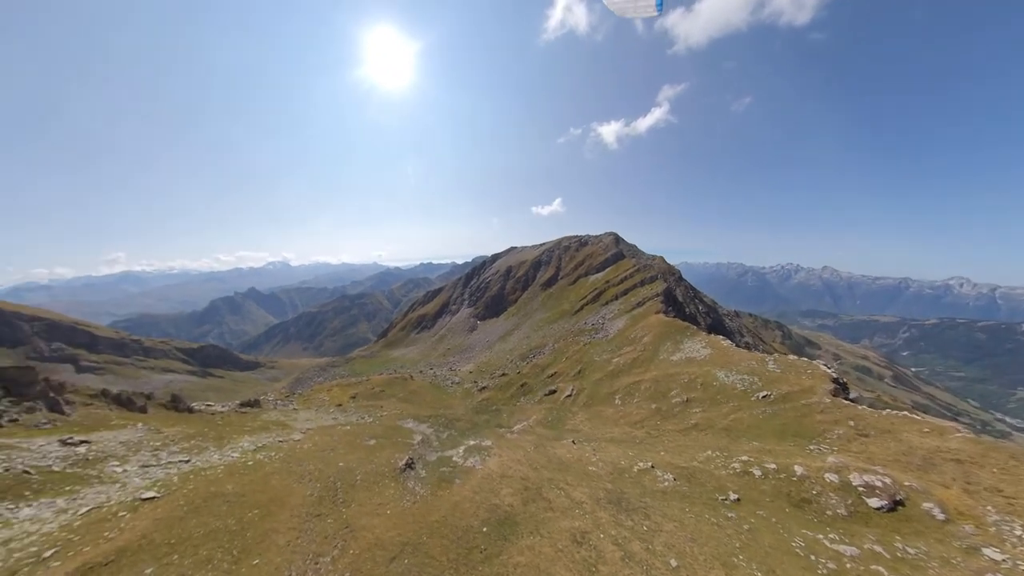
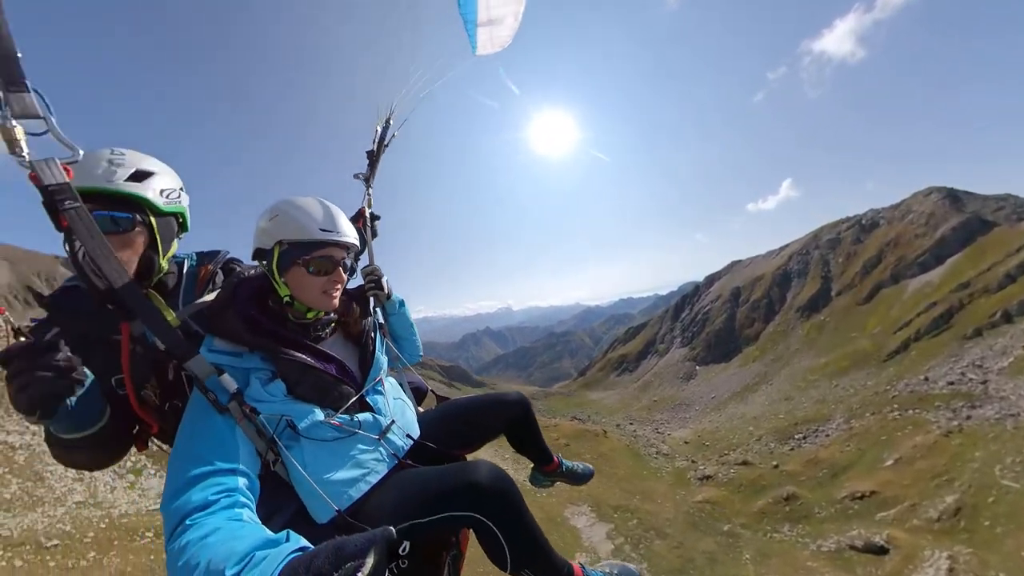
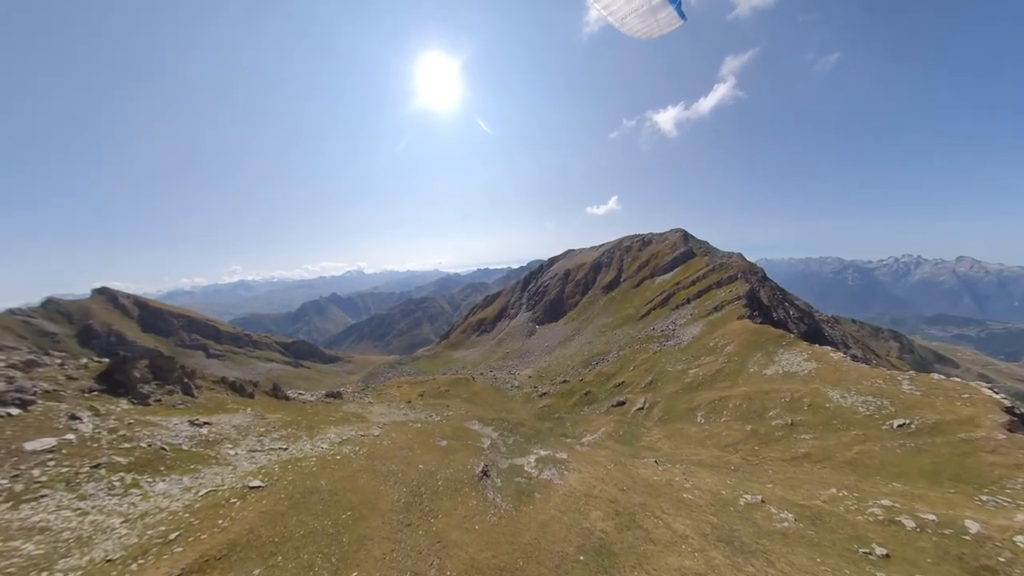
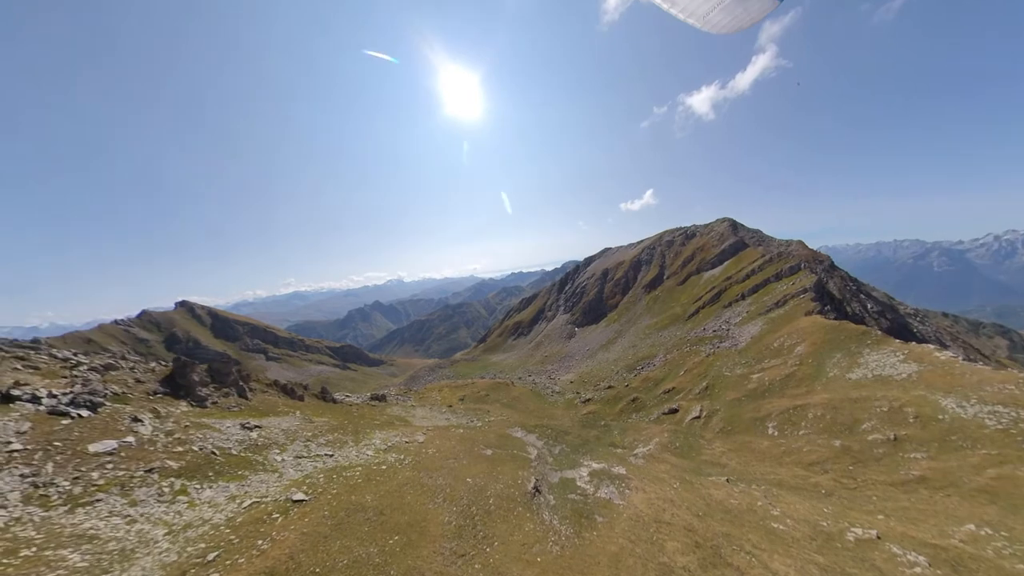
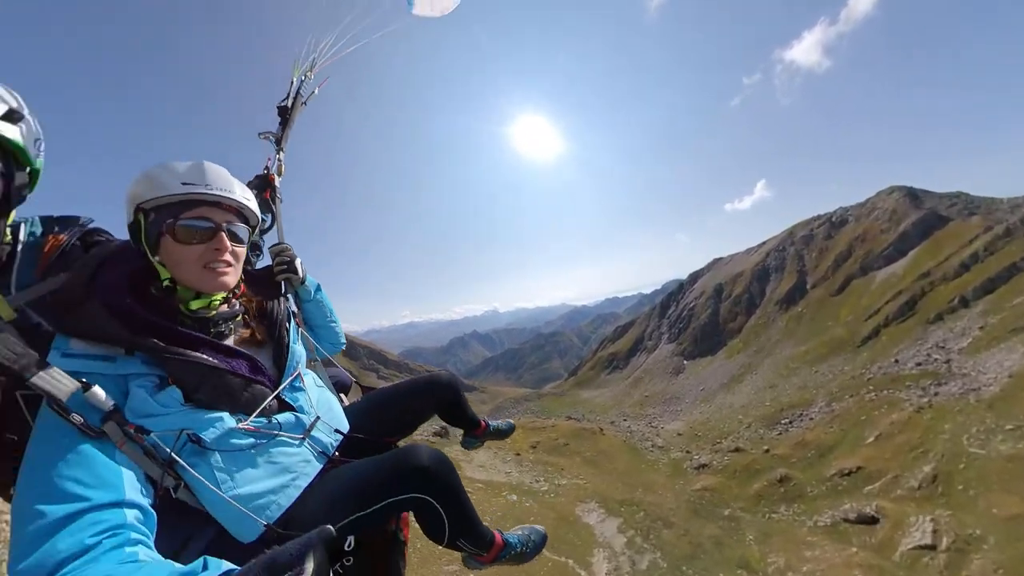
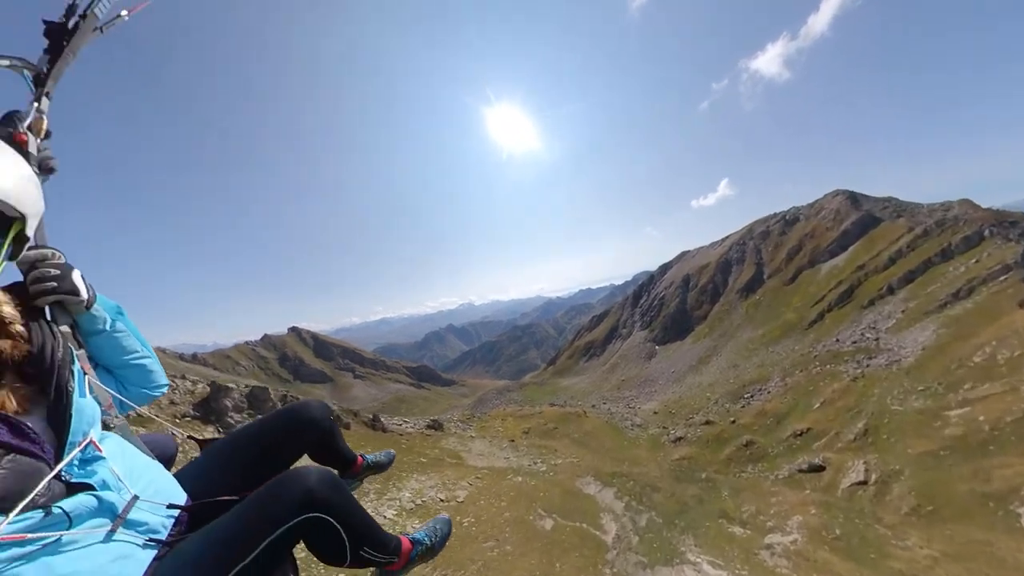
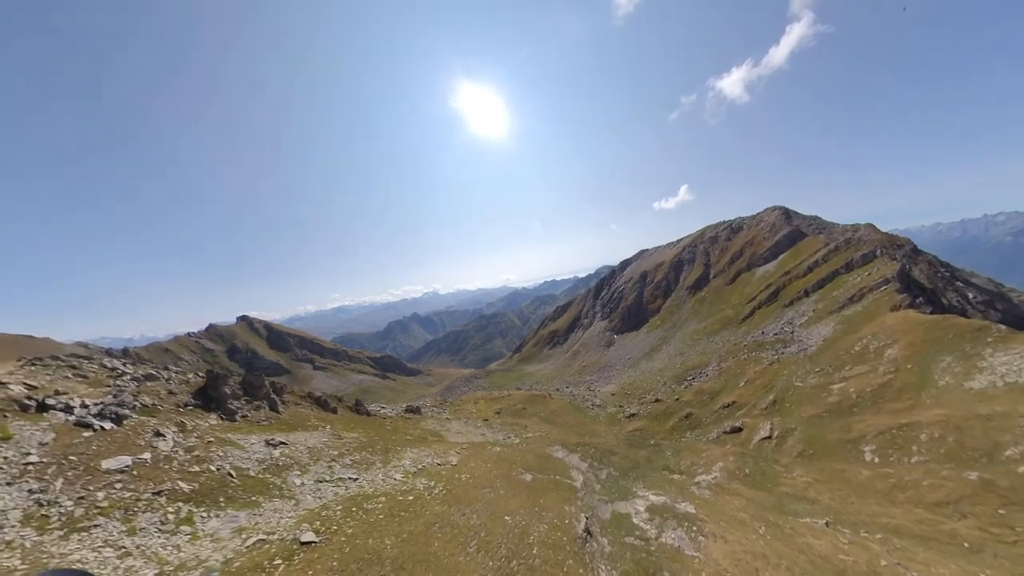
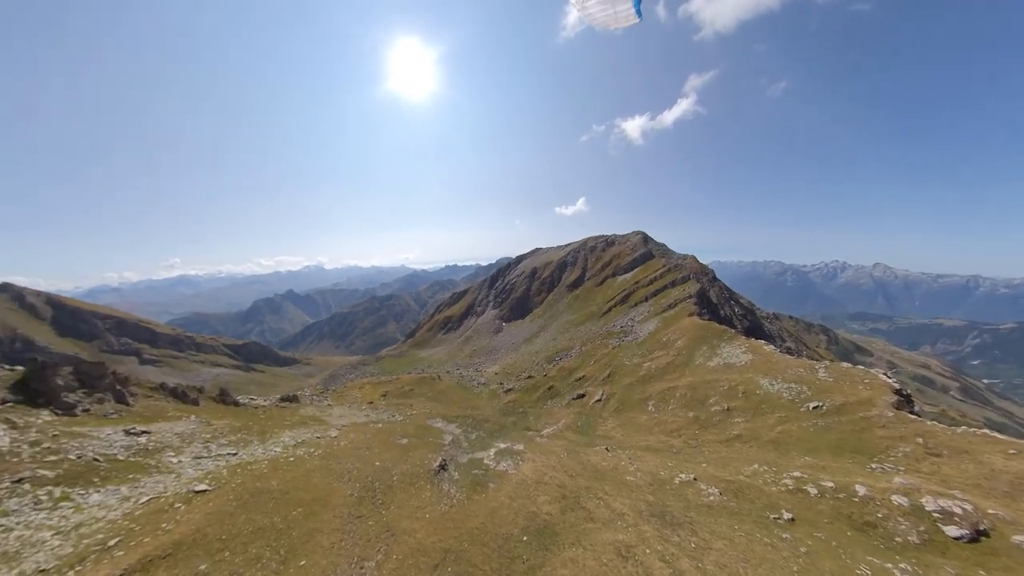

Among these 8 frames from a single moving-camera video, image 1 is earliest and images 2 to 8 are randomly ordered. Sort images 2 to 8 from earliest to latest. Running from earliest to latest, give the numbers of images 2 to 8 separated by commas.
8, 3, 4, 7, 6, 5, 2
